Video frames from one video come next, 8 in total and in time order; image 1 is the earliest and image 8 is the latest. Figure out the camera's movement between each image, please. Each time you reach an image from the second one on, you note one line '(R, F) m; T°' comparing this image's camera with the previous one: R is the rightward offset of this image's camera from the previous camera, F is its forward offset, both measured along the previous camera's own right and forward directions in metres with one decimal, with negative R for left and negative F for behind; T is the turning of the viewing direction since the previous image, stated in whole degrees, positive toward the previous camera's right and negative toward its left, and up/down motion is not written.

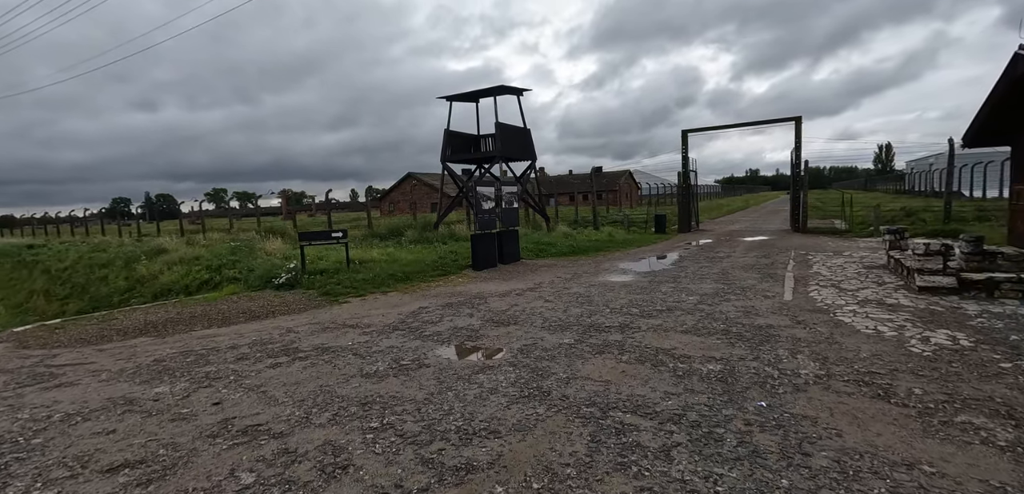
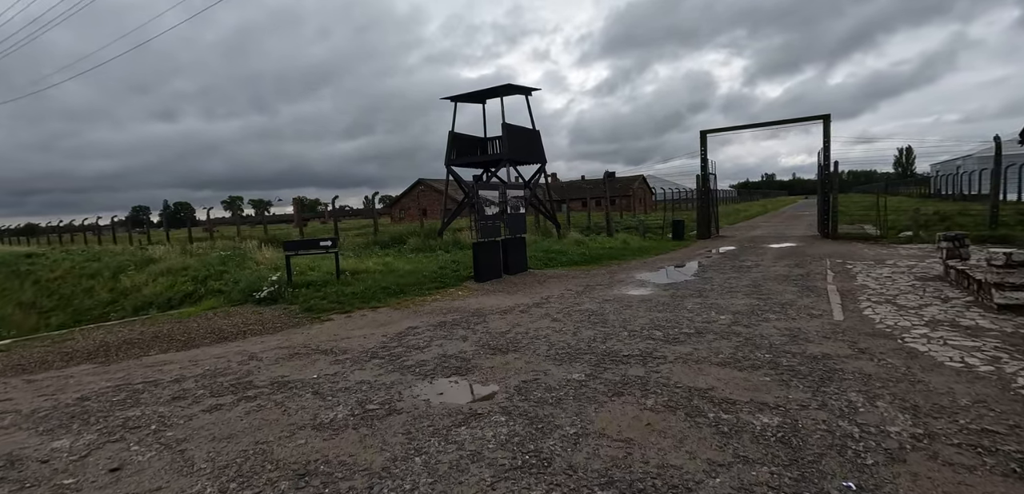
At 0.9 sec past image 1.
(+0.2, +1.1) m; -1°
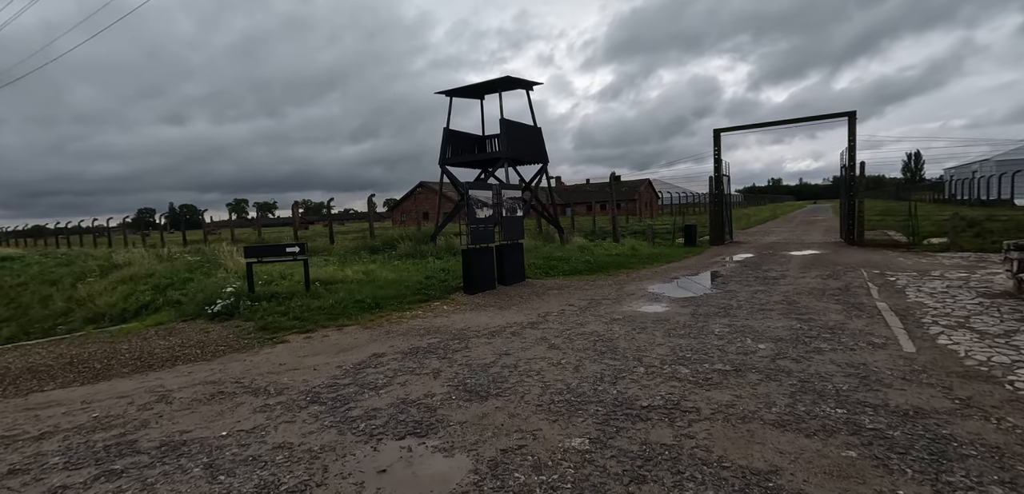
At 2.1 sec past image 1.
(+0.2, +1.4) m; 0°
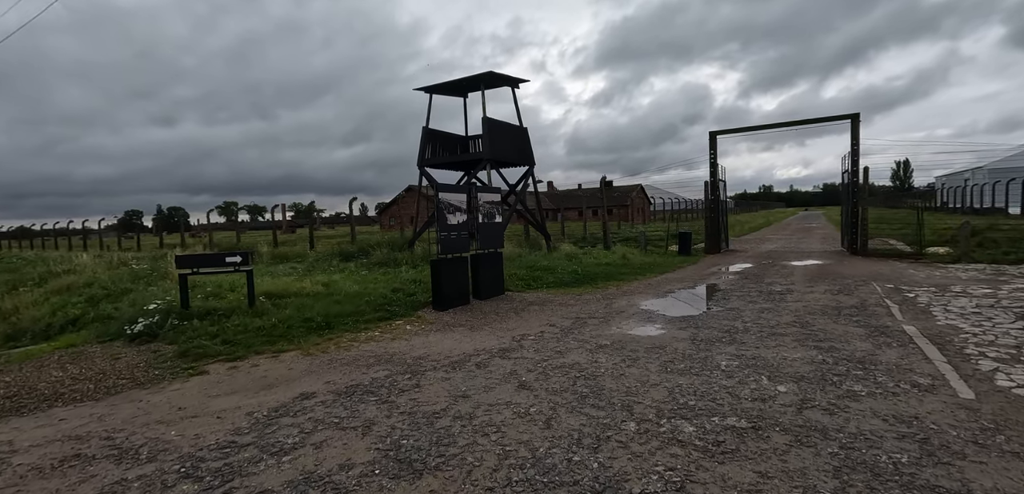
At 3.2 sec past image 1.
(+0.3, +1.2) m; +1°
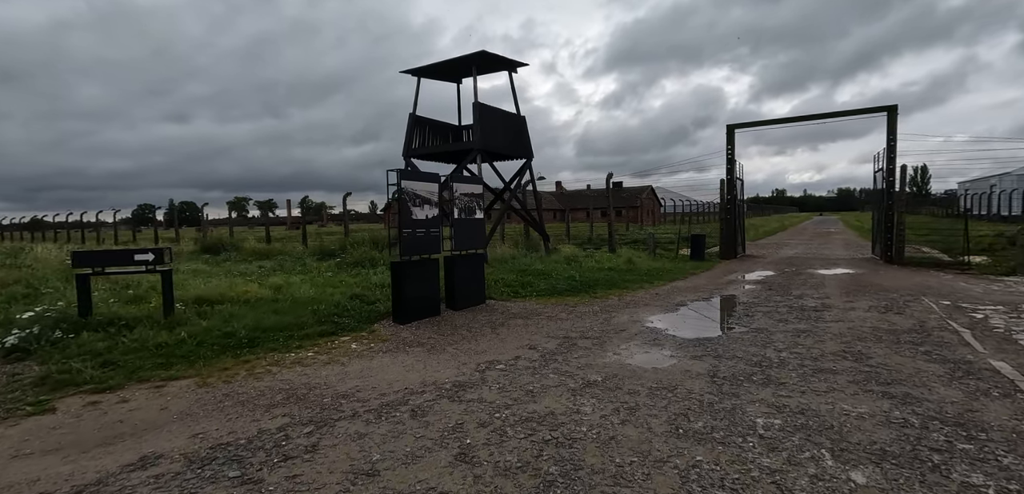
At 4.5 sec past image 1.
(+0.4, +1.6) m; -1°
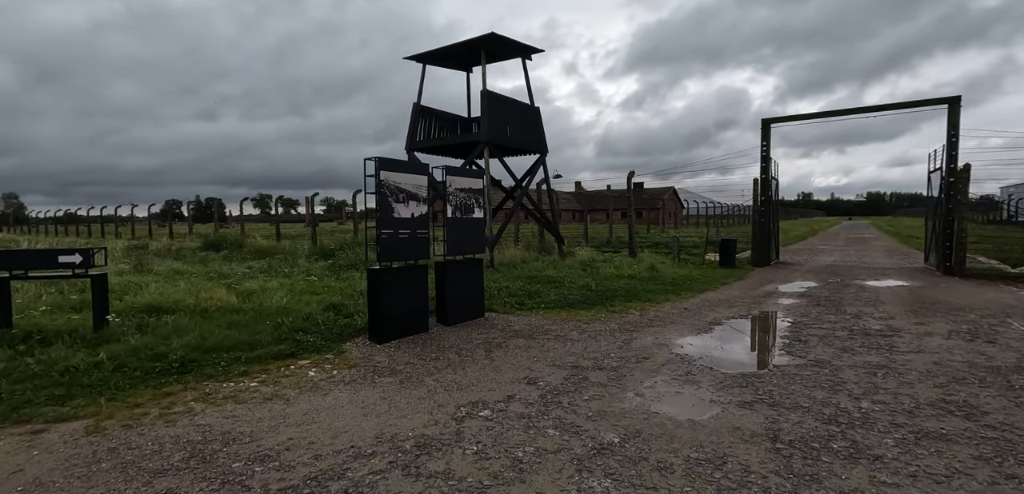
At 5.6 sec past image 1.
(+0.2, +1.3) m; -2°
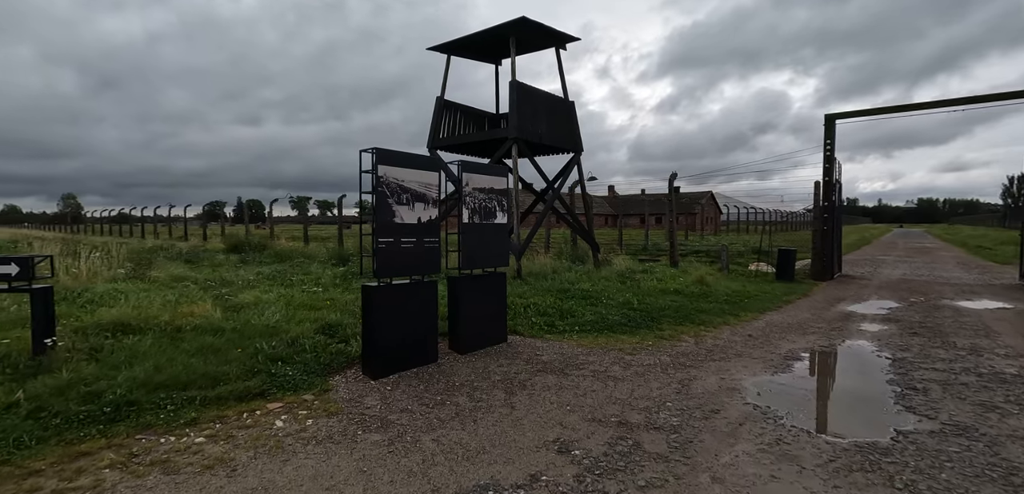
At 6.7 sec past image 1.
(0.0, +1.3) m; -3°
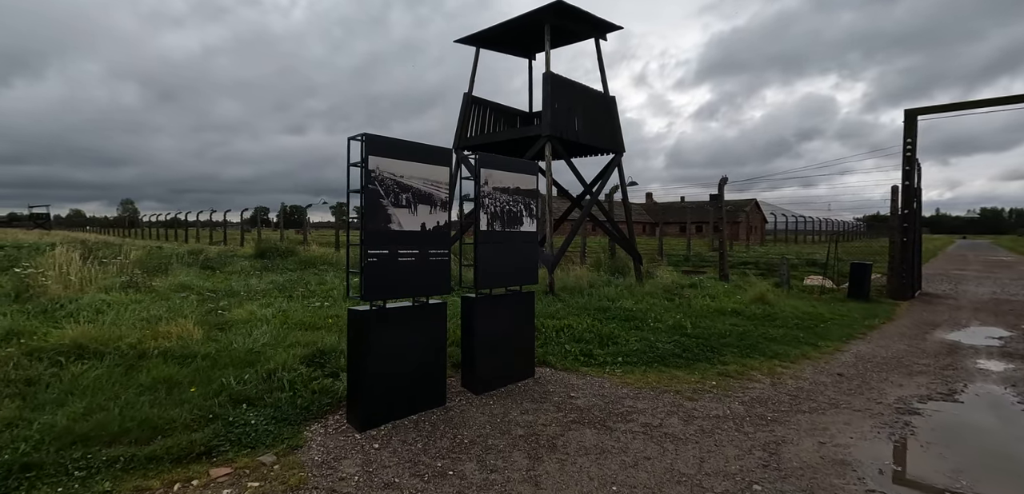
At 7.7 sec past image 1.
(+0.1, +1.2) m; -4°
